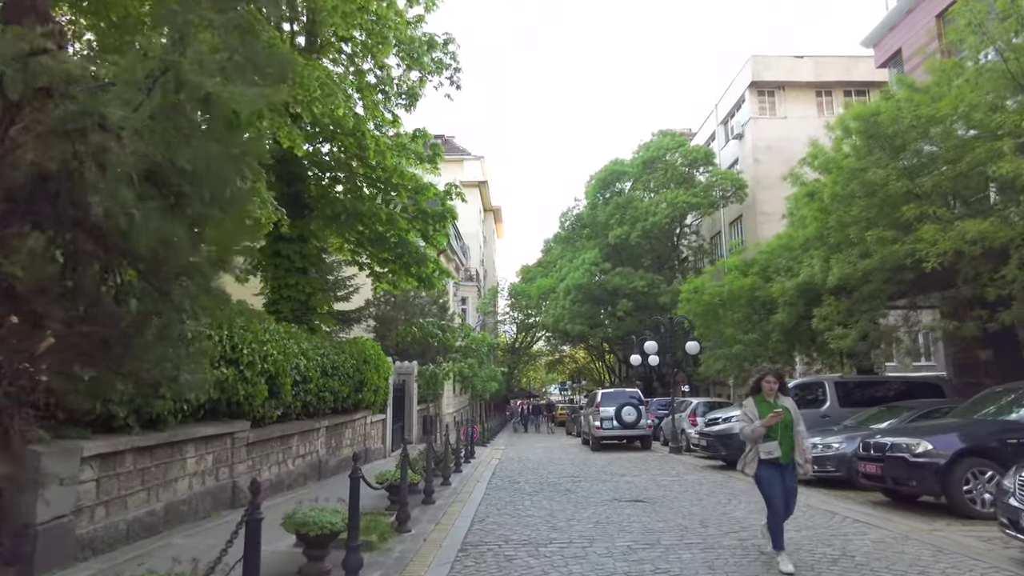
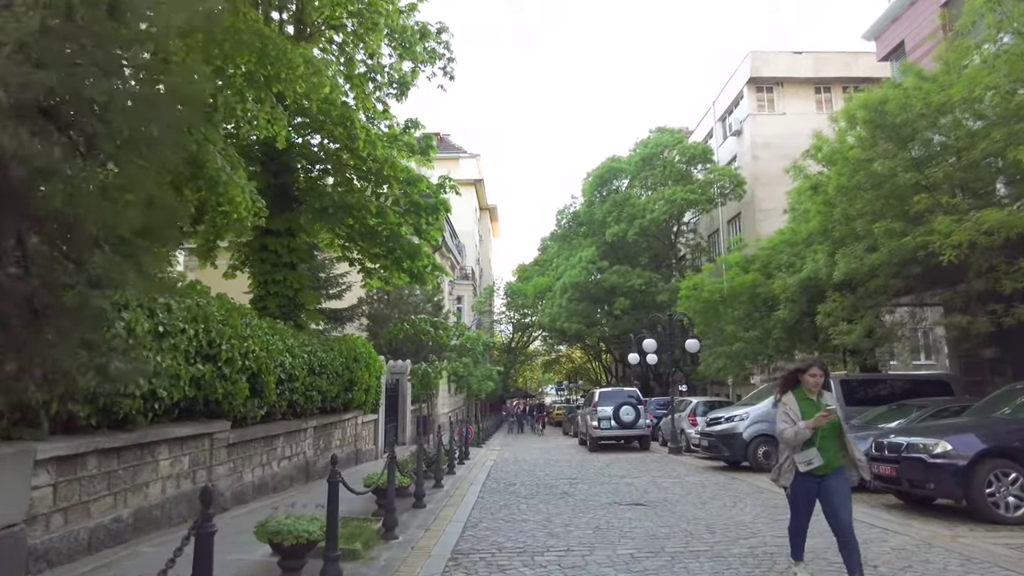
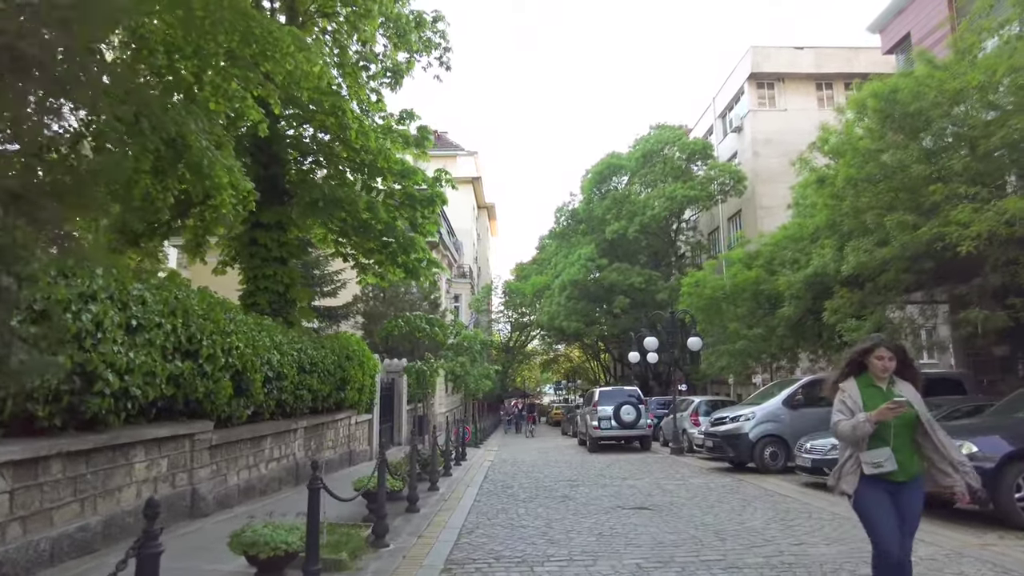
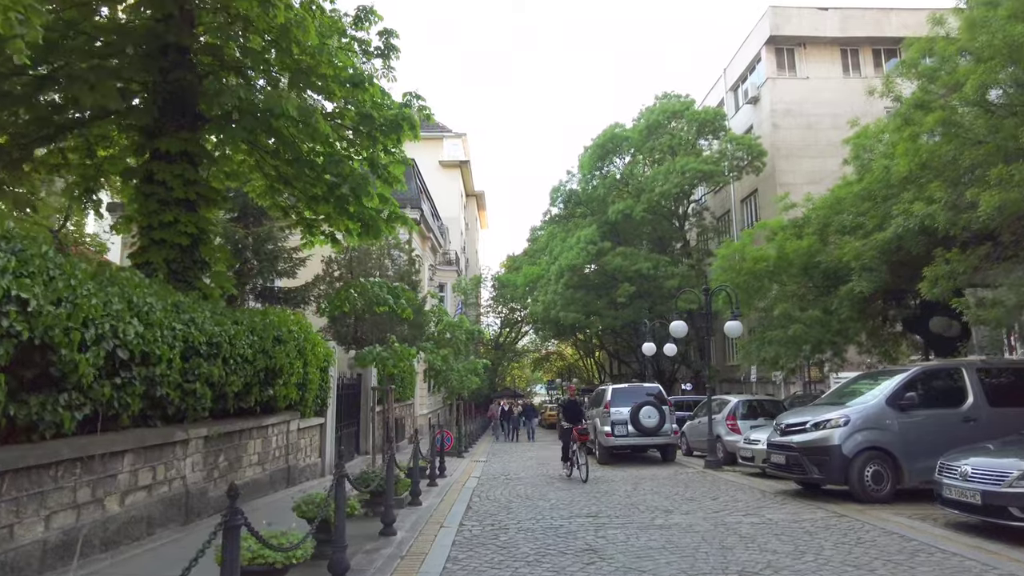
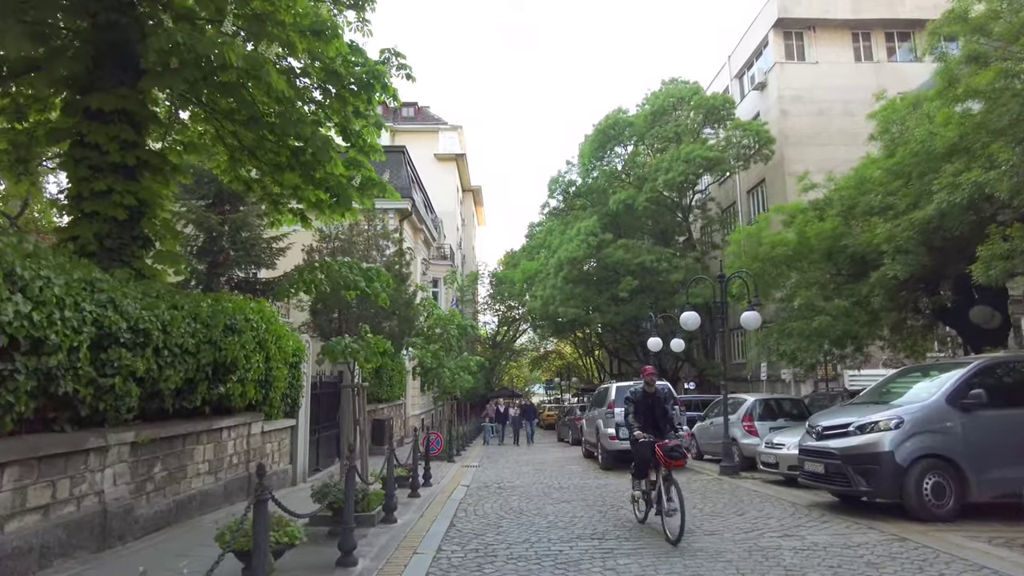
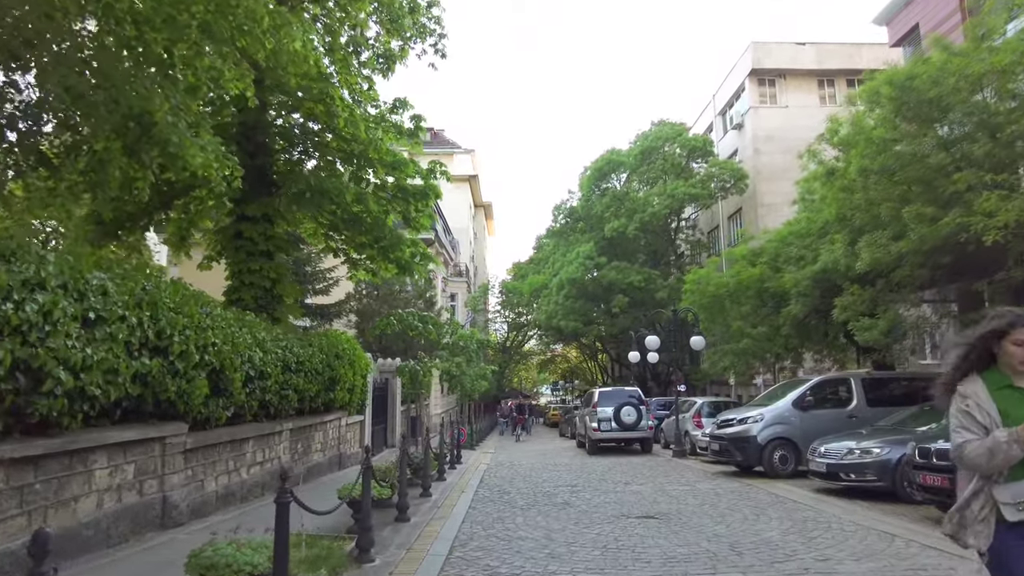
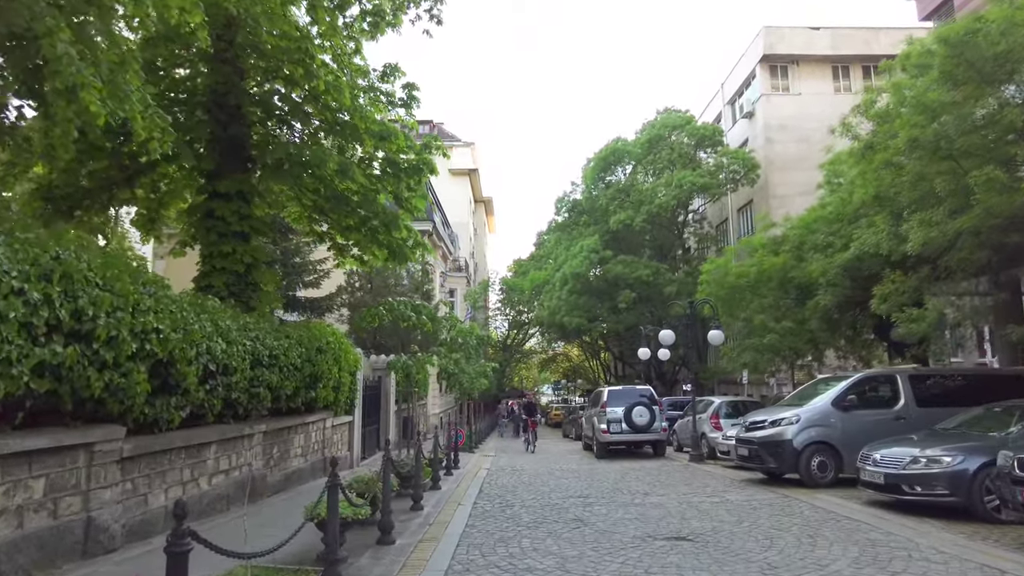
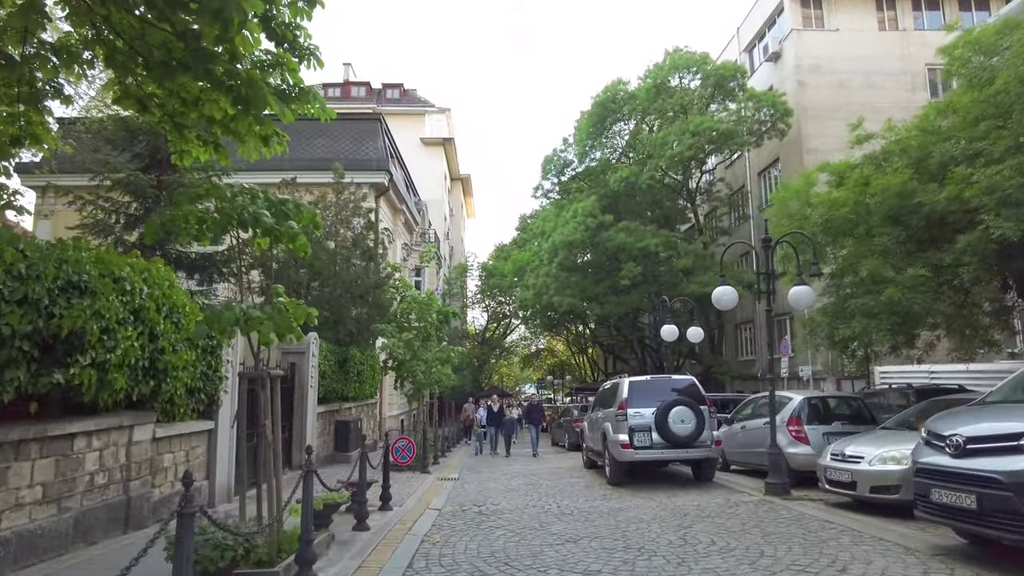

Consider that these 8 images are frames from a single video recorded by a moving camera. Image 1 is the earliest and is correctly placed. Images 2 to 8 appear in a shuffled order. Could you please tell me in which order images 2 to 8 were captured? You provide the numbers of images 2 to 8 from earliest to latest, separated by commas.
2, 3, 6, 7, 4, 5, 8
